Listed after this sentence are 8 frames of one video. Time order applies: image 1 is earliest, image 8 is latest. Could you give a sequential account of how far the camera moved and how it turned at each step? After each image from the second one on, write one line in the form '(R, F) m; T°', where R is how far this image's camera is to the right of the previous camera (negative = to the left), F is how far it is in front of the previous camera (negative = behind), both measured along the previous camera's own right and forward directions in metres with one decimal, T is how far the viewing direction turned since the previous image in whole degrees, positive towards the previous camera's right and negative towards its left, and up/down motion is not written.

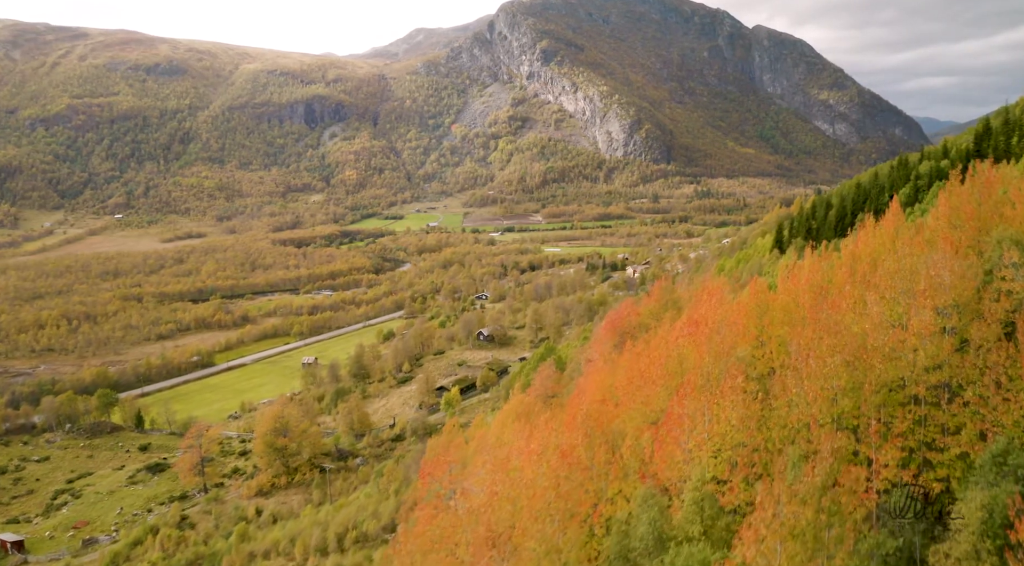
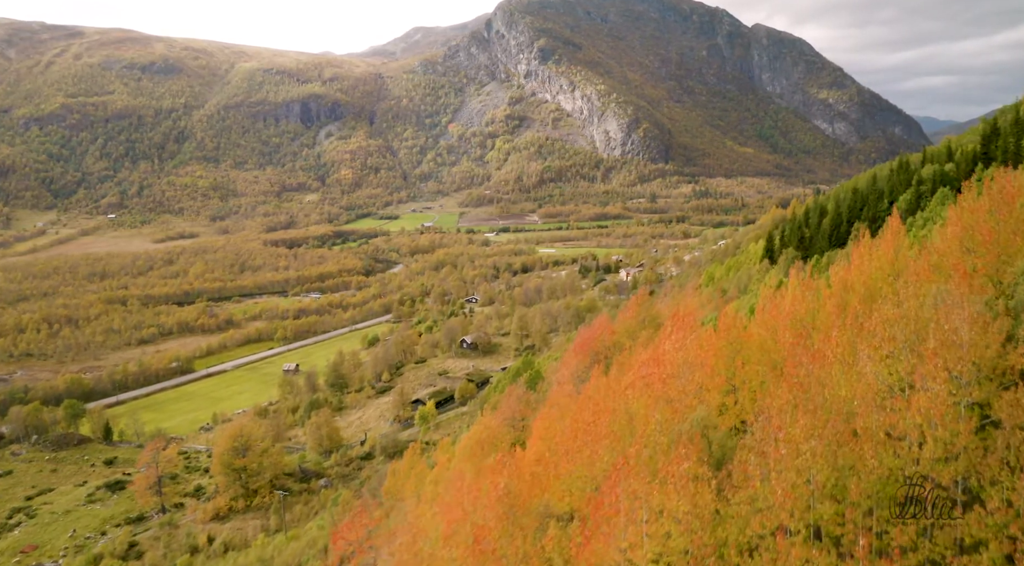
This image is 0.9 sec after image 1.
(+2.3, +4.2) m; 0°
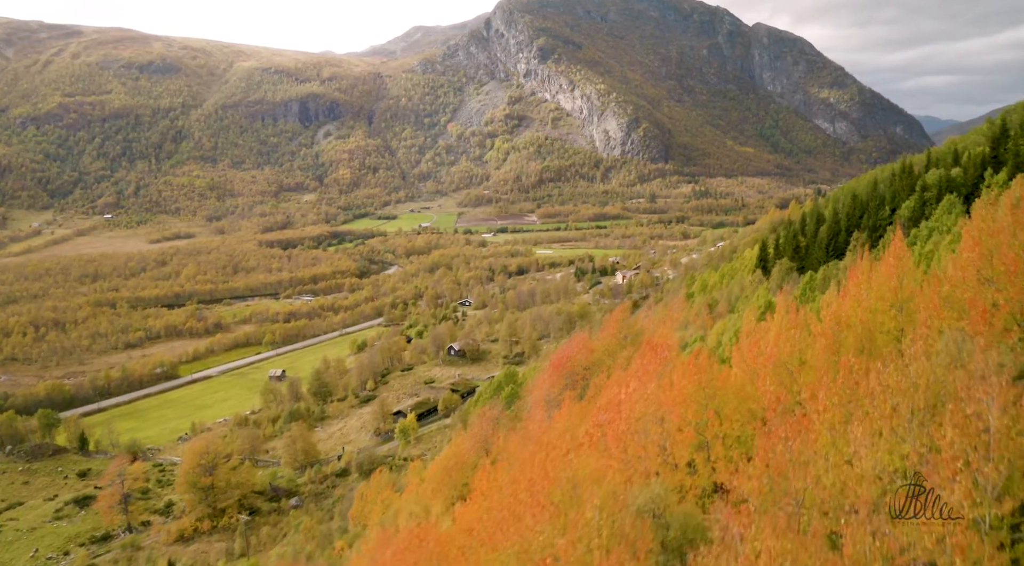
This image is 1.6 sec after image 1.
(+1.7, +3.3) m; 0°
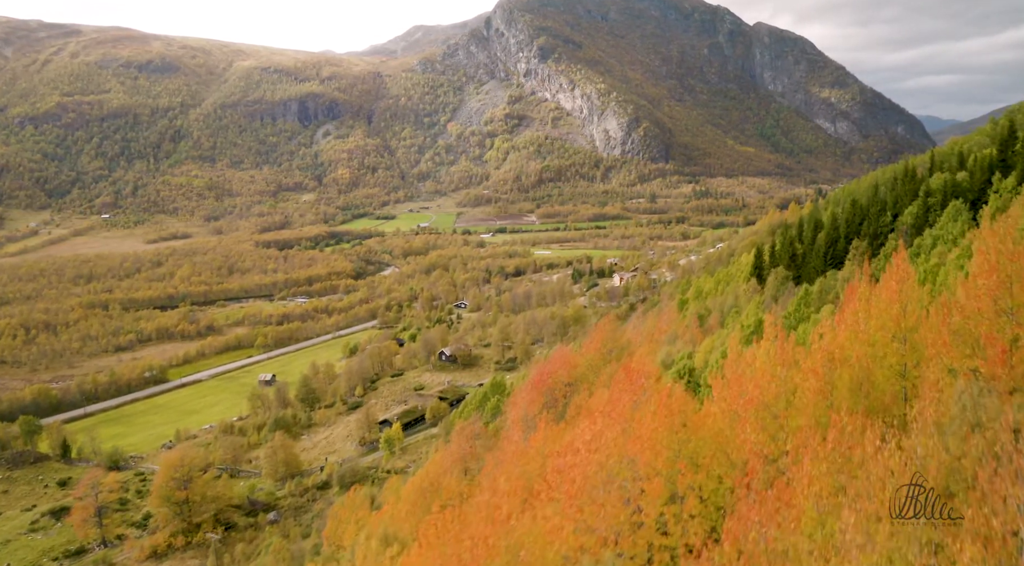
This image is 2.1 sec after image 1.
(+1.2, +2.4) m; 0°
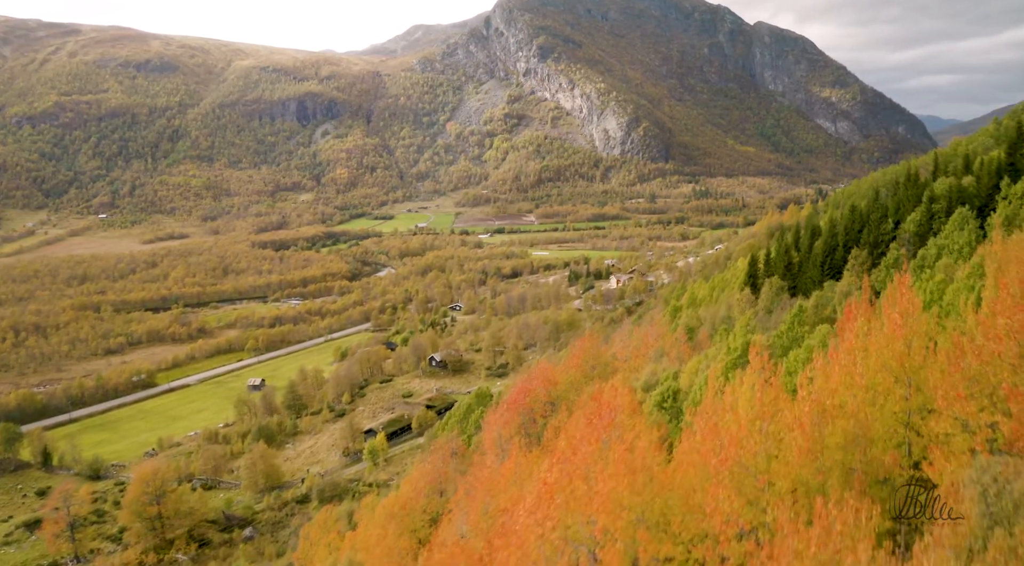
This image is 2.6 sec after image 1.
(+1.2, +2.4) m; 0°
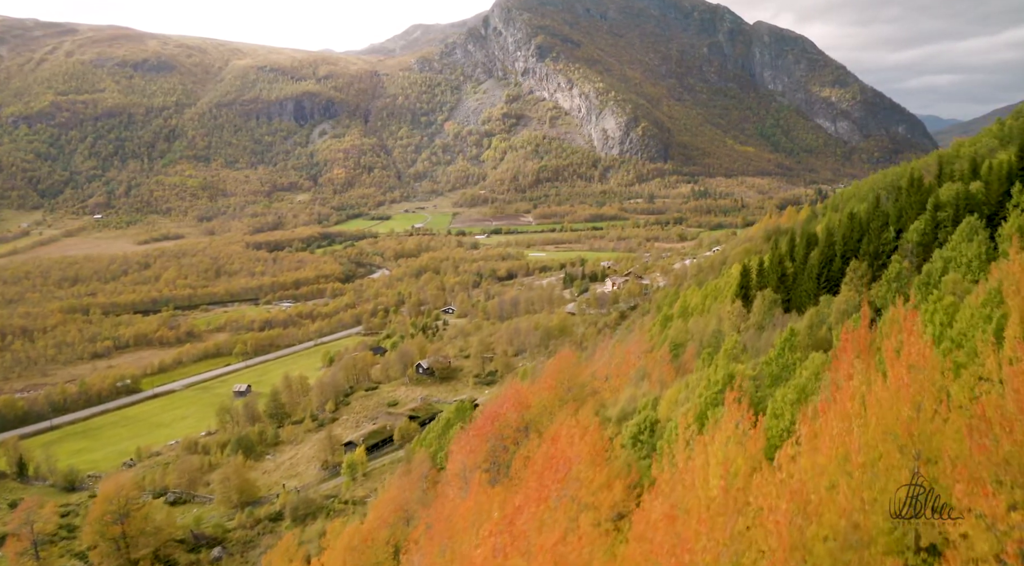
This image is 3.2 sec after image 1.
(+1.4, +2.8) m; 0°
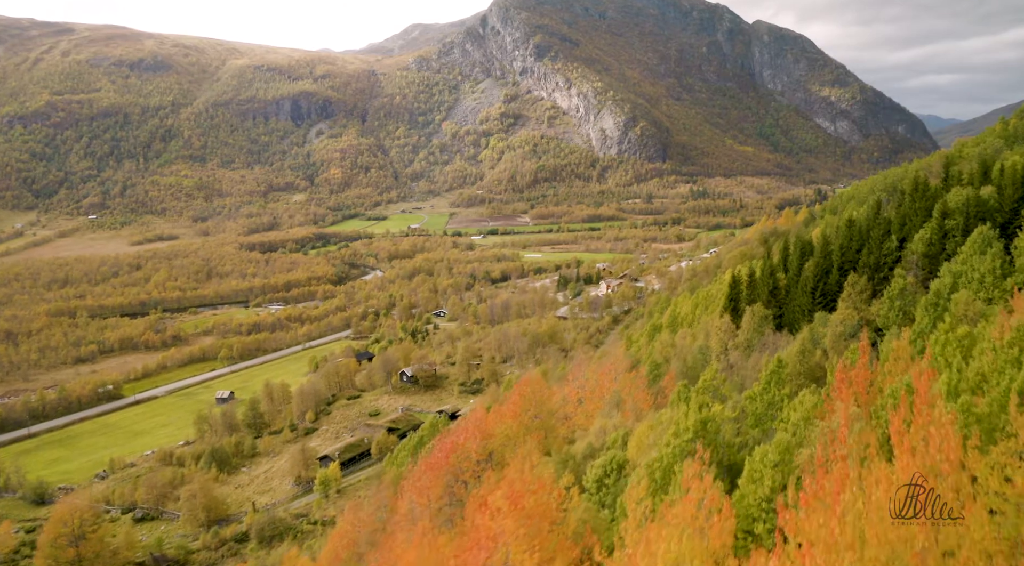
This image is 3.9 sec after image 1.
(+1.6, +3.3) m; 0°
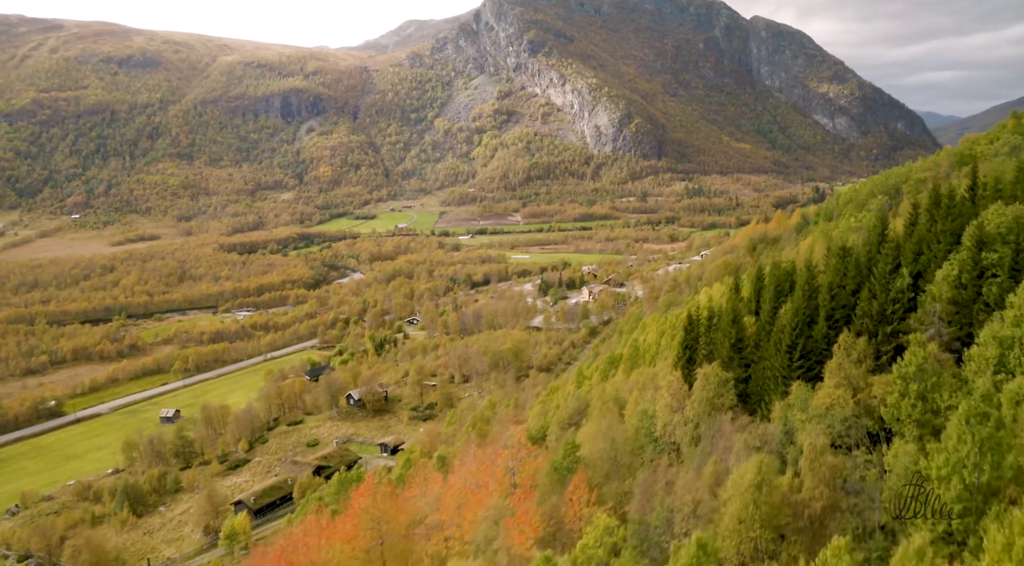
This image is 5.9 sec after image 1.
(+4.5, +9.3) m; 0°
